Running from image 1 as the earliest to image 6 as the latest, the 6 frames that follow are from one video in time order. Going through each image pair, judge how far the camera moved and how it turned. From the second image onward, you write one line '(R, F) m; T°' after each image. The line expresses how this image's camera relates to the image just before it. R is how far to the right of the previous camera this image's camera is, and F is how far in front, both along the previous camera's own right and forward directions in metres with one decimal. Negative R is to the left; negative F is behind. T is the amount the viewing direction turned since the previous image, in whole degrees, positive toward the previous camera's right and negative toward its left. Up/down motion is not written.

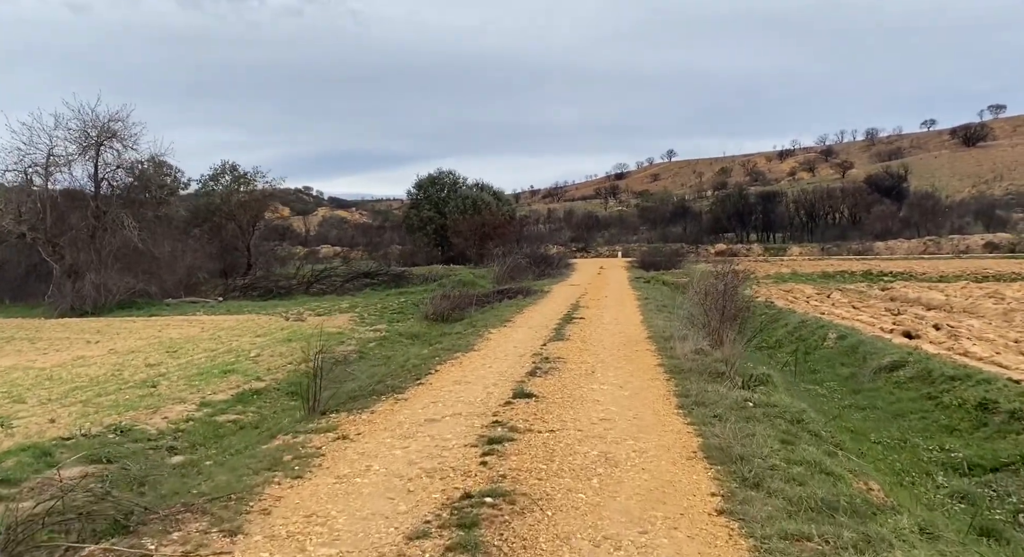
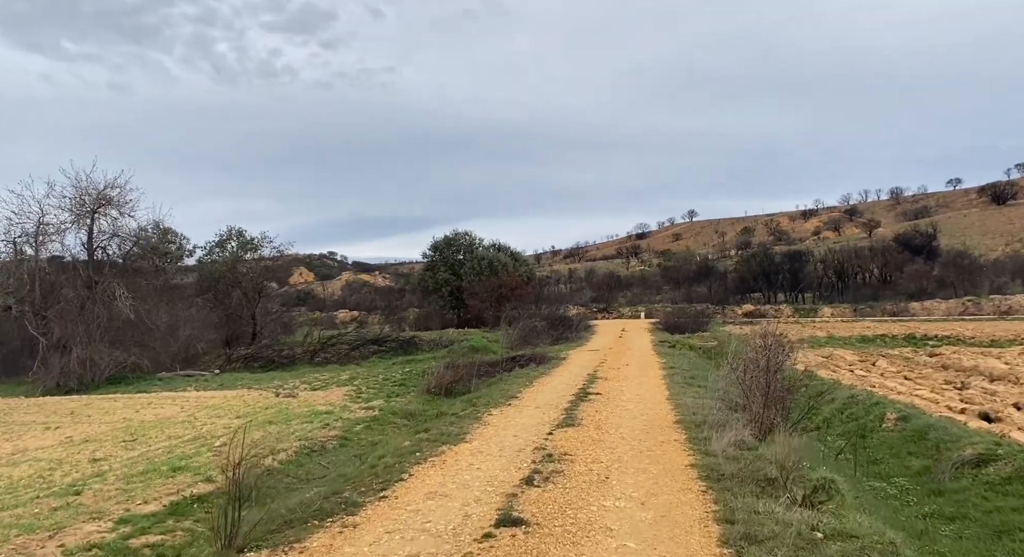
(+0.3, +1.7) m; -2°
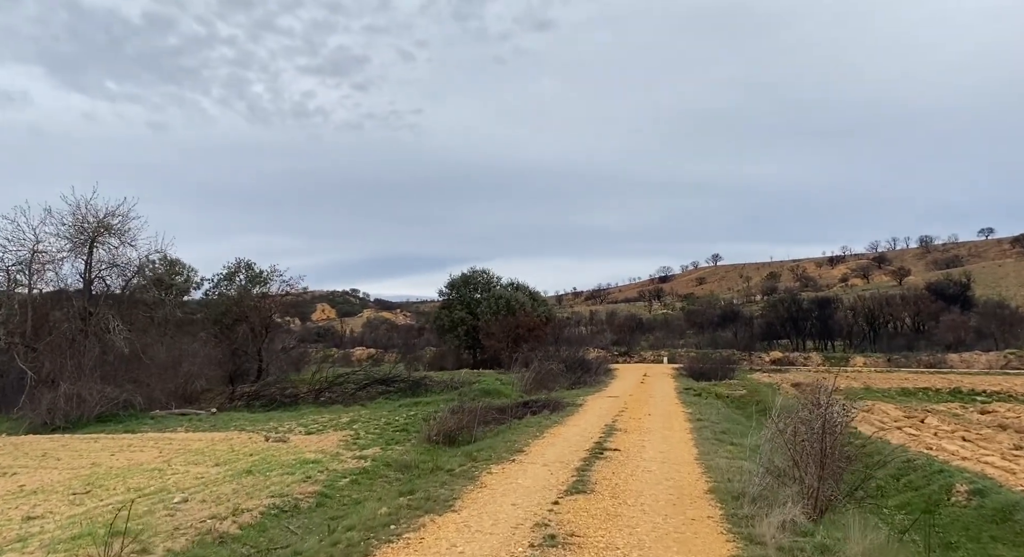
(+0.2, +1.4) m; -2°
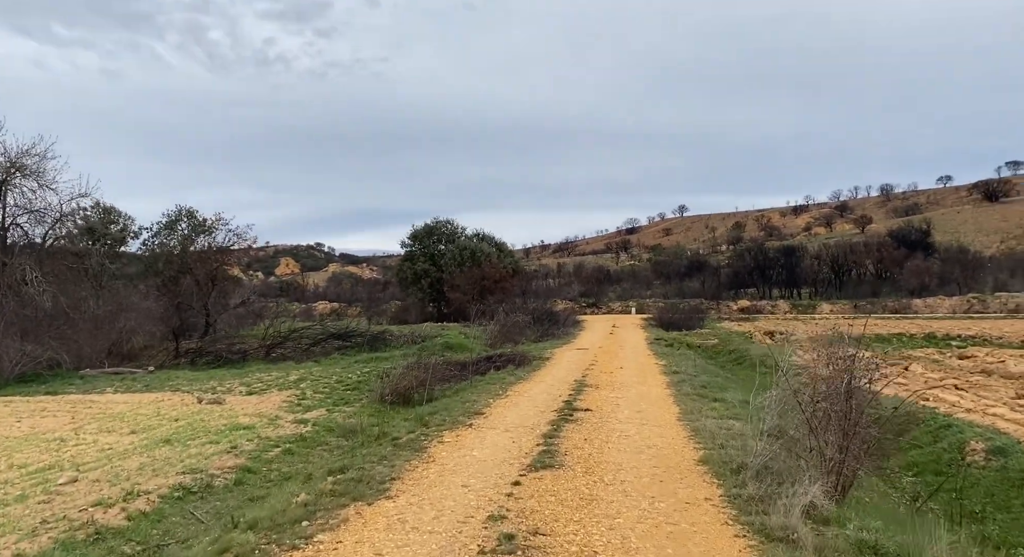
(+0.2, +1.7) m; +3°
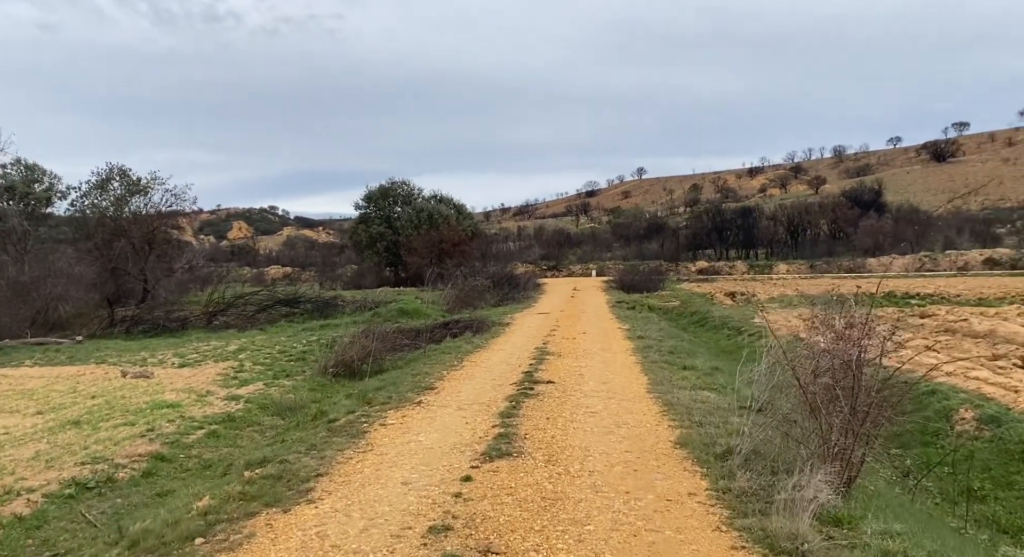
(+0.1, +1.1) m; +3°
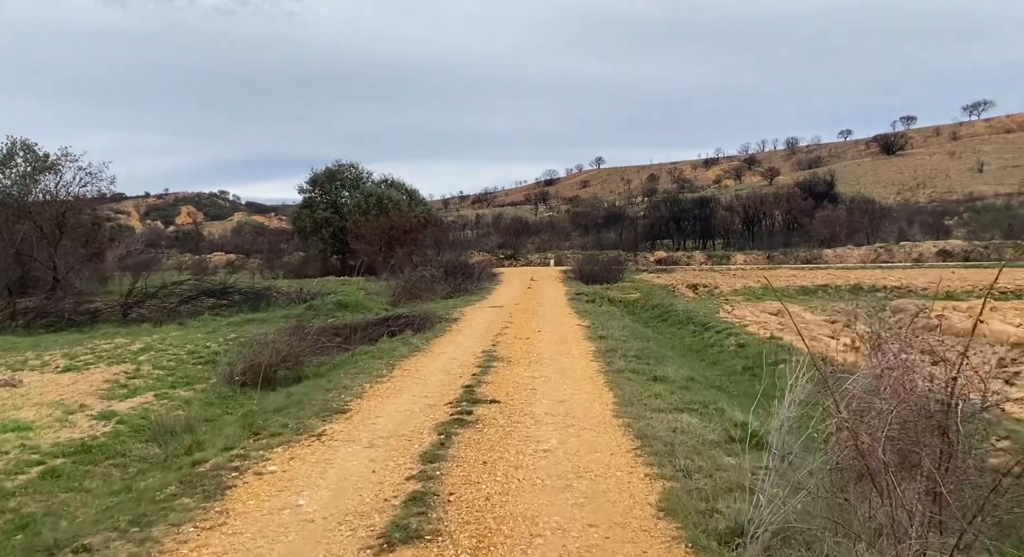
(+0.3, +1.9) m; +4°
